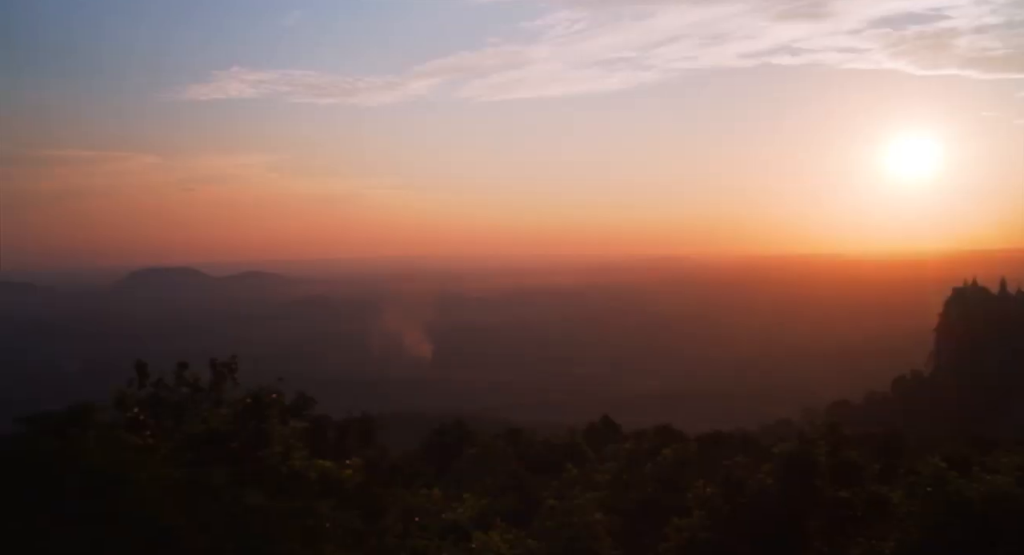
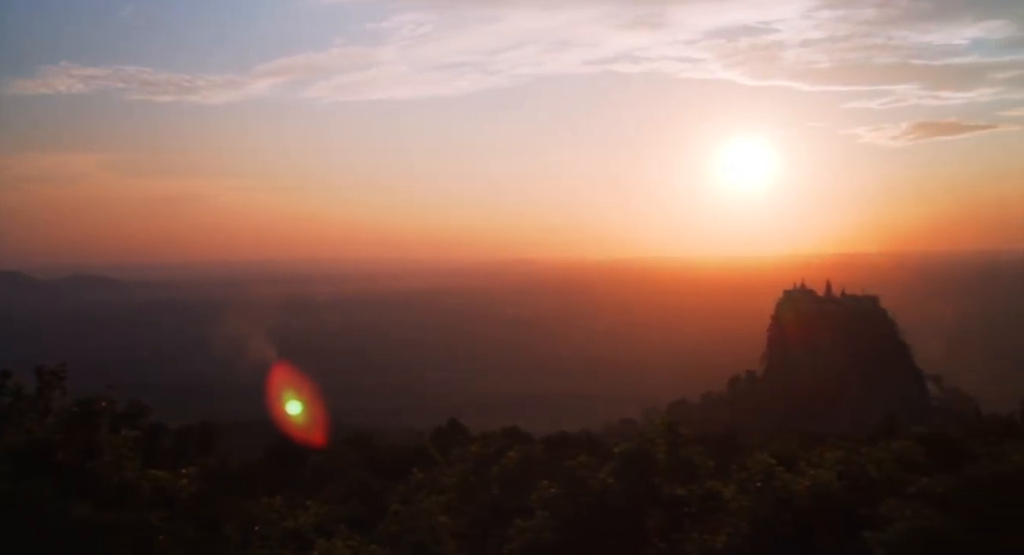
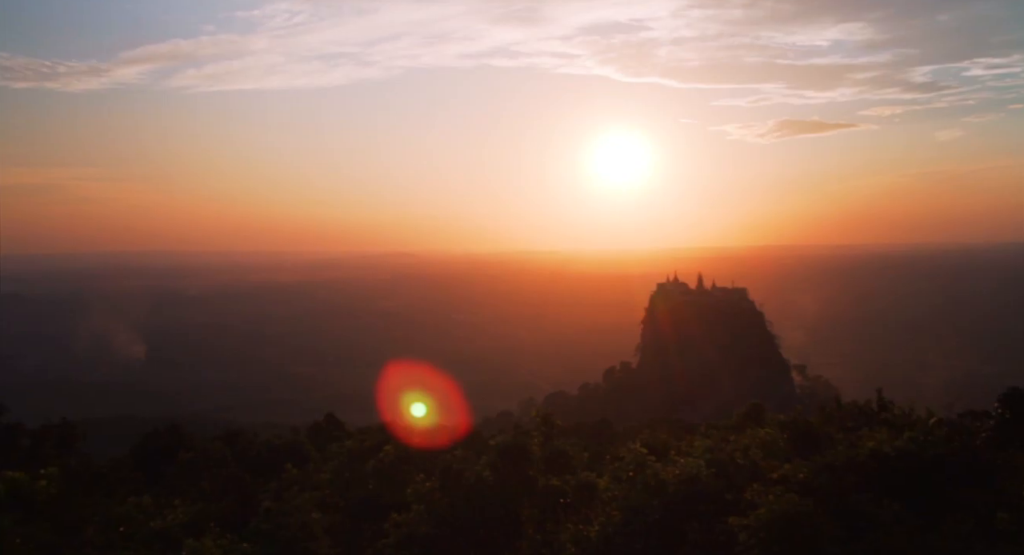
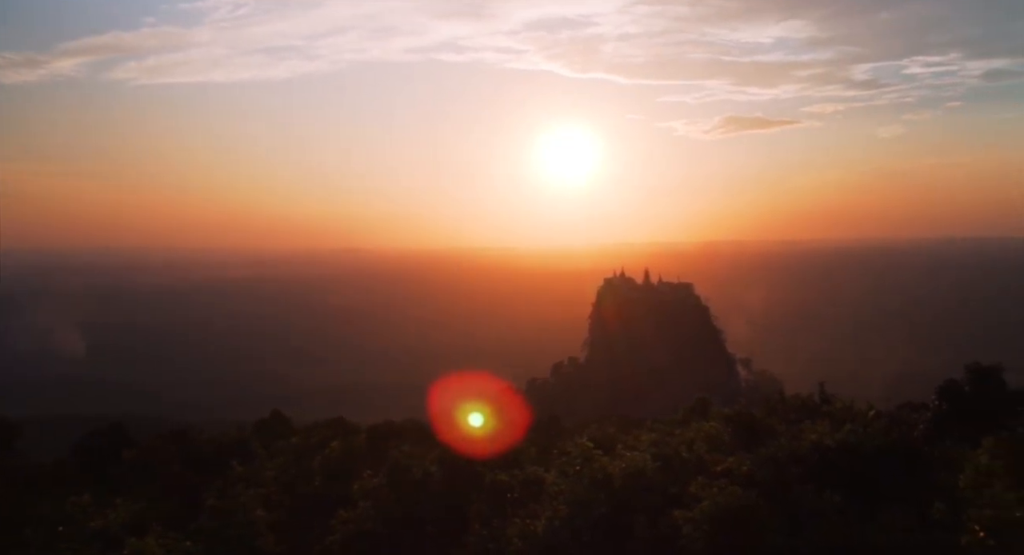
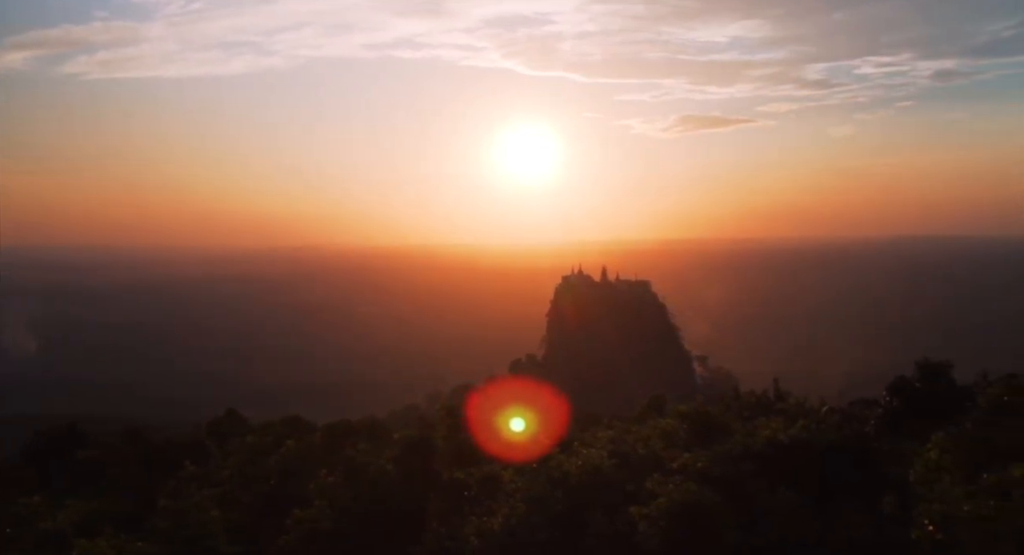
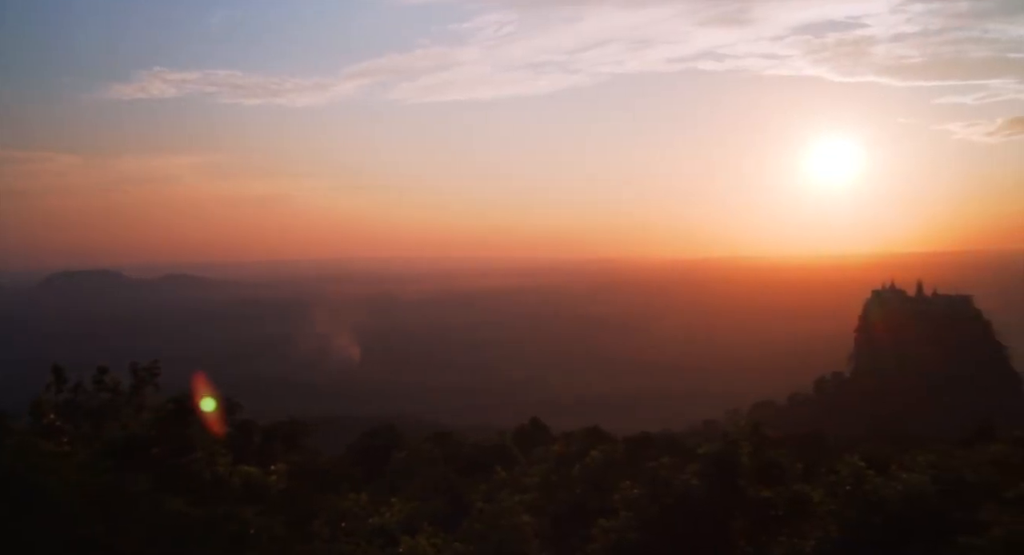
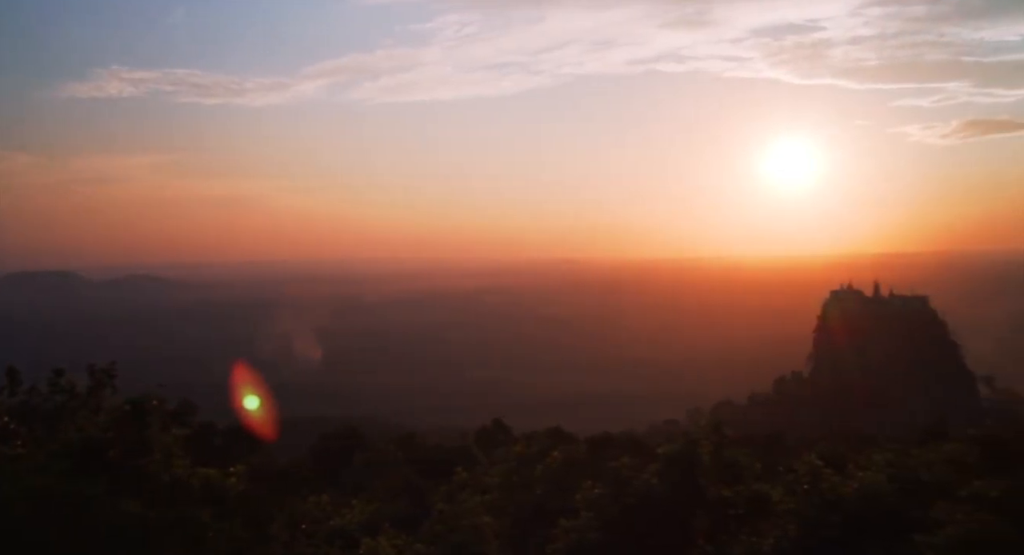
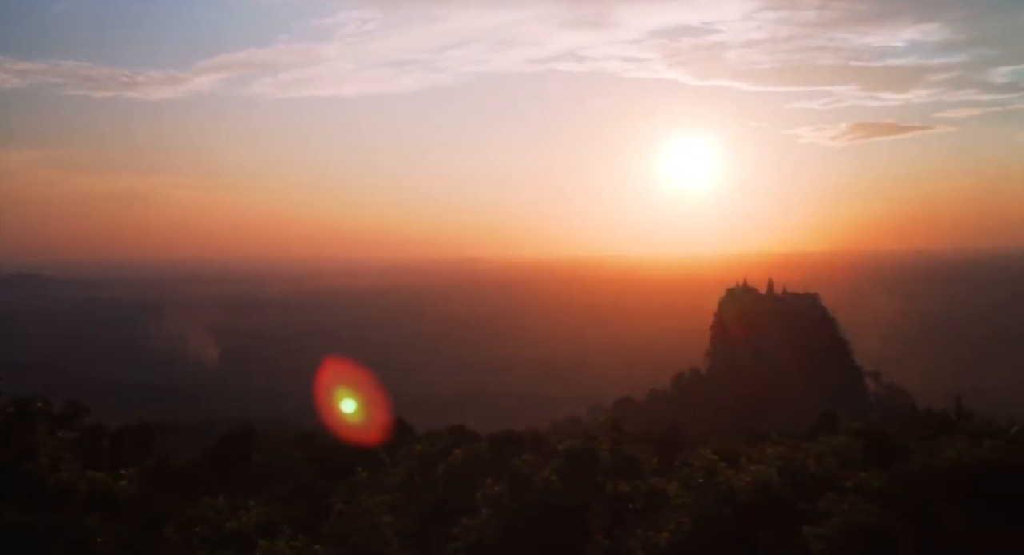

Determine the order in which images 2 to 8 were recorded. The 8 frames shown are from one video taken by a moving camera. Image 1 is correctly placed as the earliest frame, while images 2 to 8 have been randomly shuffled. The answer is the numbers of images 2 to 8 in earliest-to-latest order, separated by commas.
6, 7, 2, 8, 3, 4, 5
